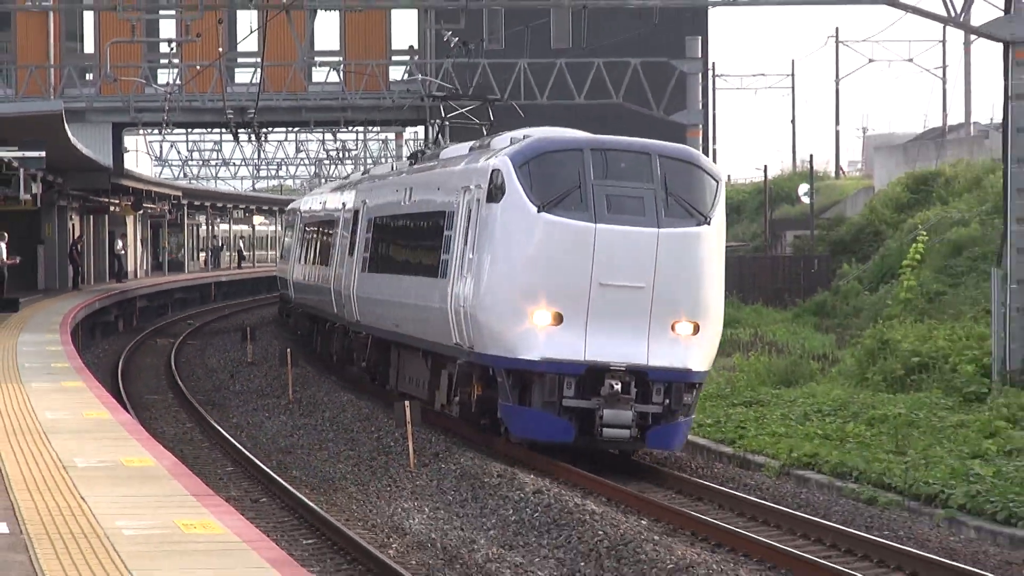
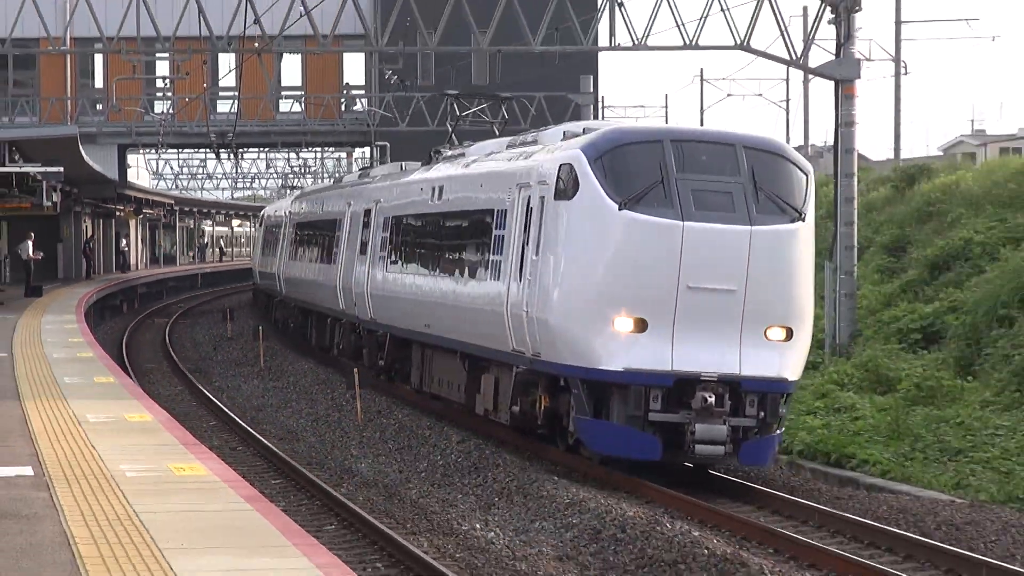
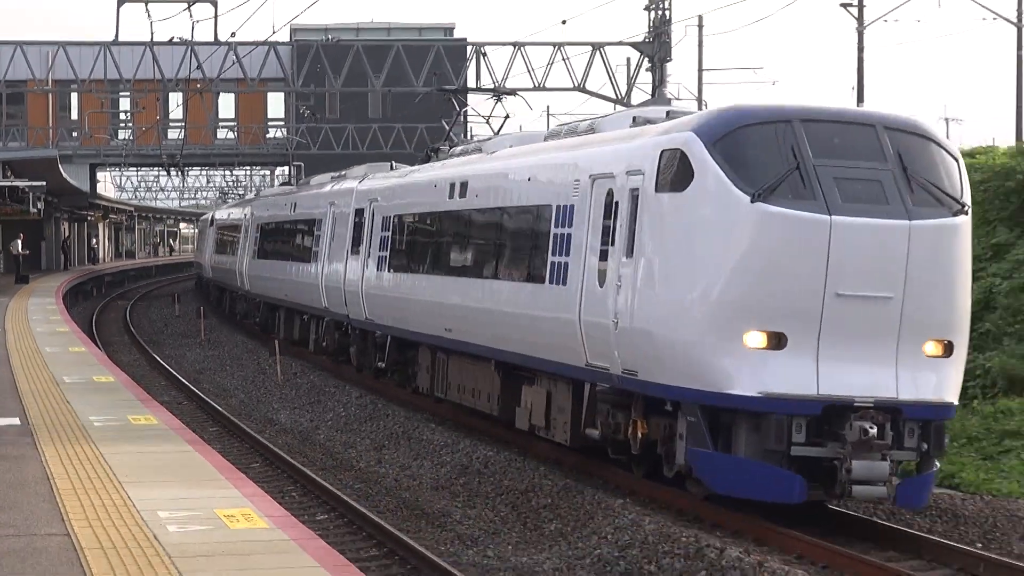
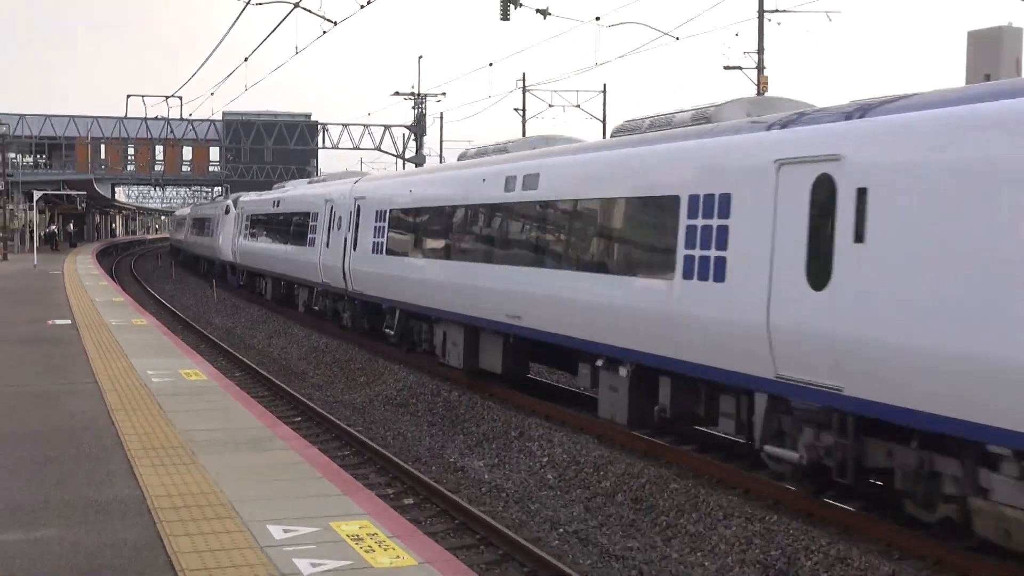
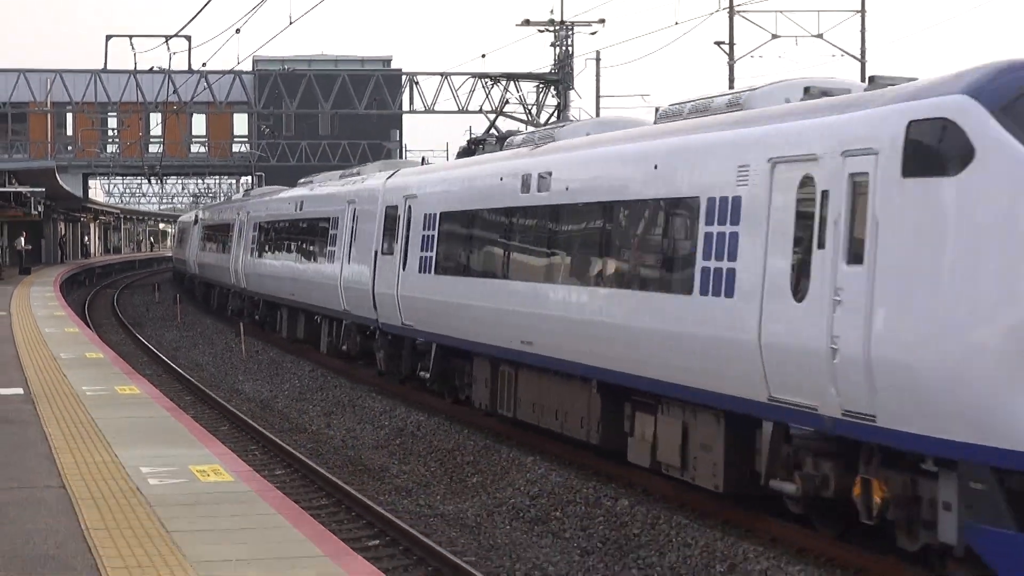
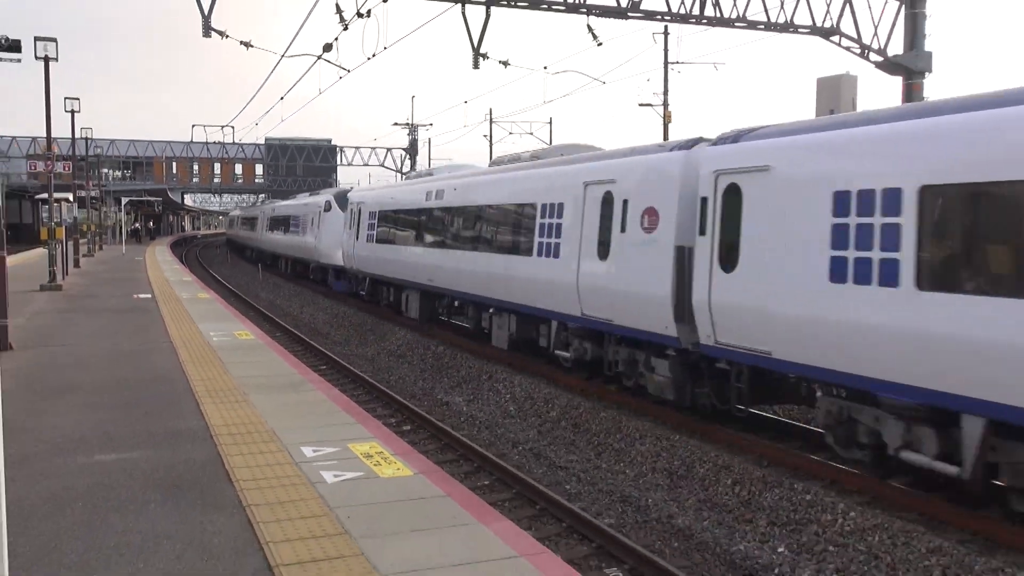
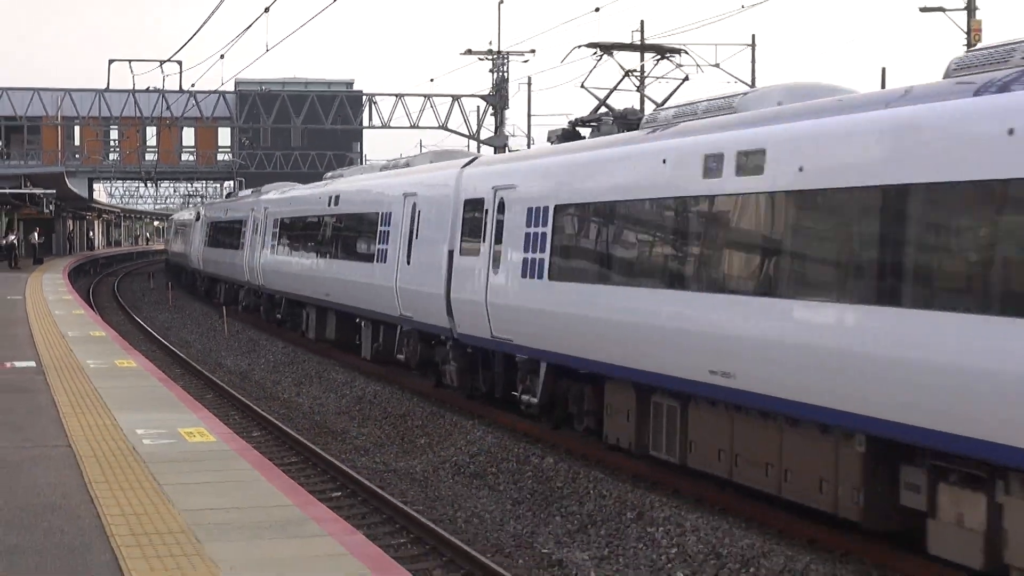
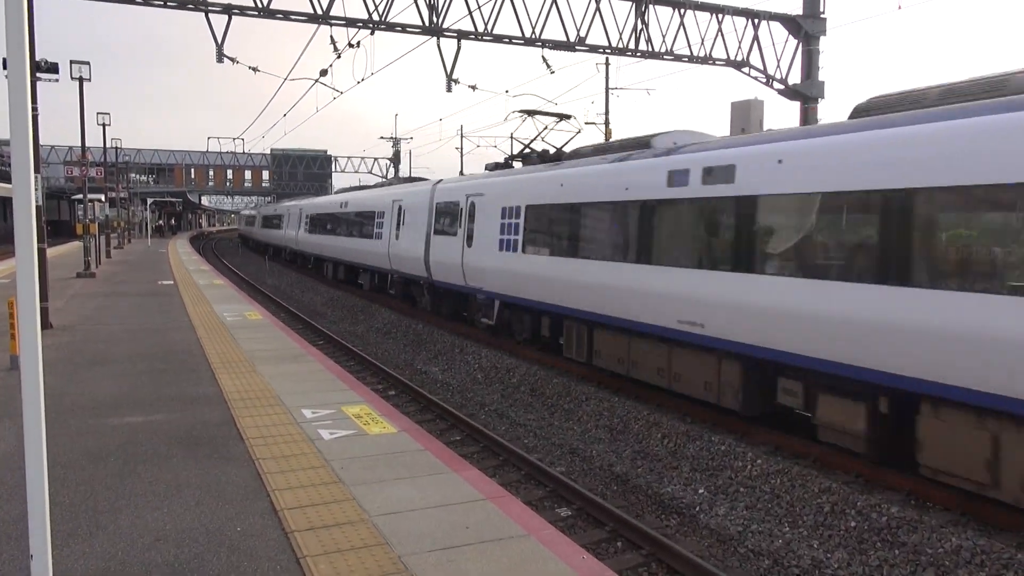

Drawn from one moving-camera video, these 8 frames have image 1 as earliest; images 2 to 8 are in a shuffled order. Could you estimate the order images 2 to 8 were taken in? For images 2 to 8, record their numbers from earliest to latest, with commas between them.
2, 3, 5, 7, 4, 6, 8
